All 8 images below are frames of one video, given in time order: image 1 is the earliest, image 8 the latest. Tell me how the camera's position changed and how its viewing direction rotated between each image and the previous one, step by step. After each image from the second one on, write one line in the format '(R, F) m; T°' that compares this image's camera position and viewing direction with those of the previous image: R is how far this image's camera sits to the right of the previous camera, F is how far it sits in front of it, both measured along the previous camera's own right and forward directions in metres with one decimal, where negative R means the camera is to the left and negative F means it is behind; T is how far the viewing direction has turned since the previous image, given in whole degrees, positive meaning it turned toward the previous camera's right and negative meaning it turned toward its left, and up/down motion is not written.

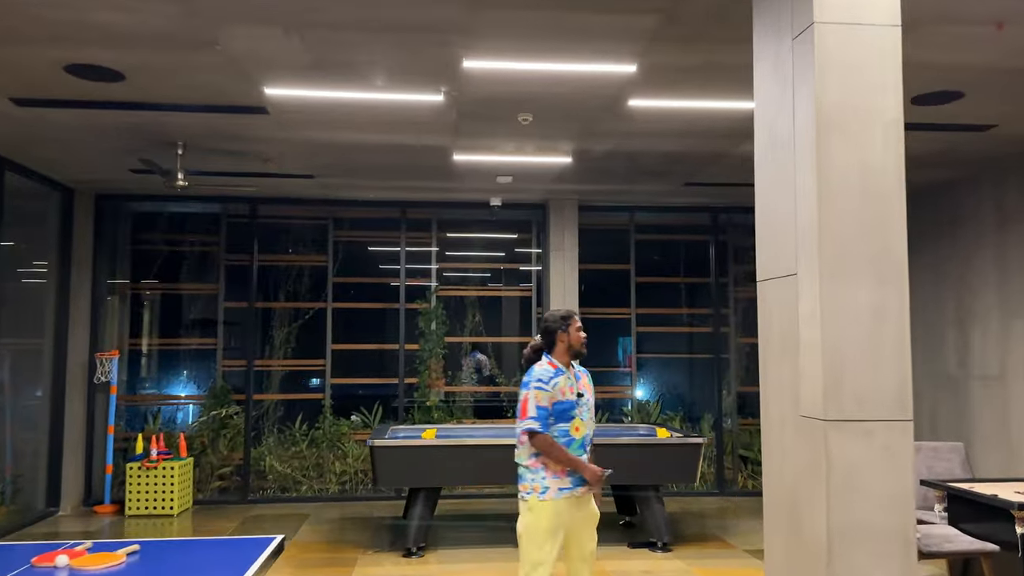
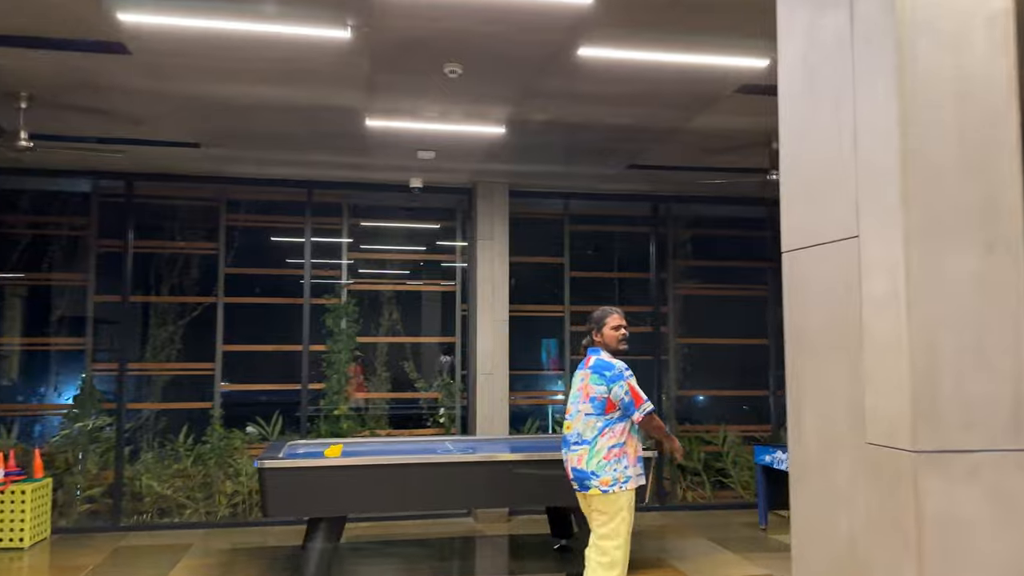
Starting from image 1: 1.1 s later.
(0.0, +0.9) m; +6°
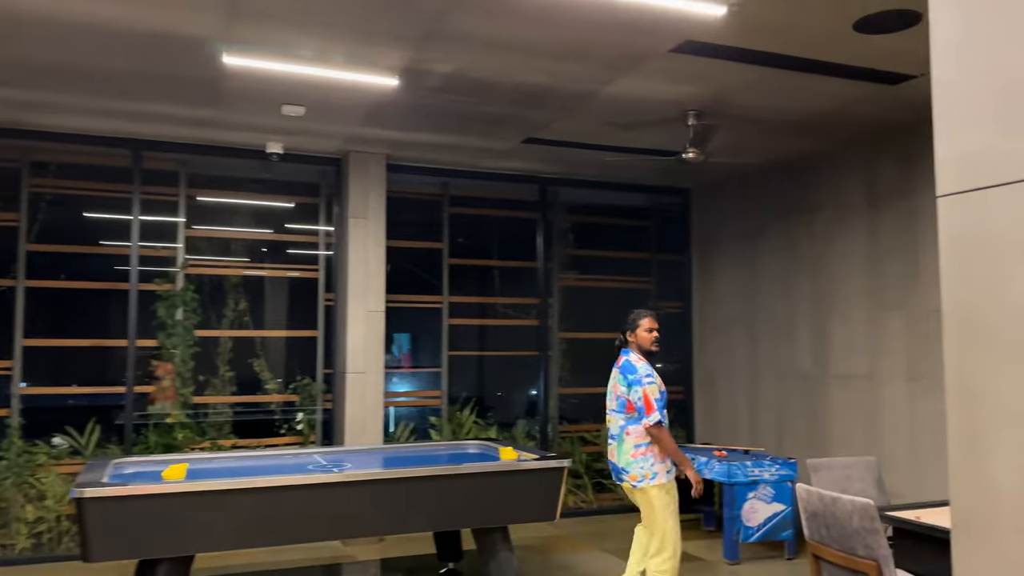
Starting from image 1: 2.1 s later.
(-0.3, +0.8) m; +11°
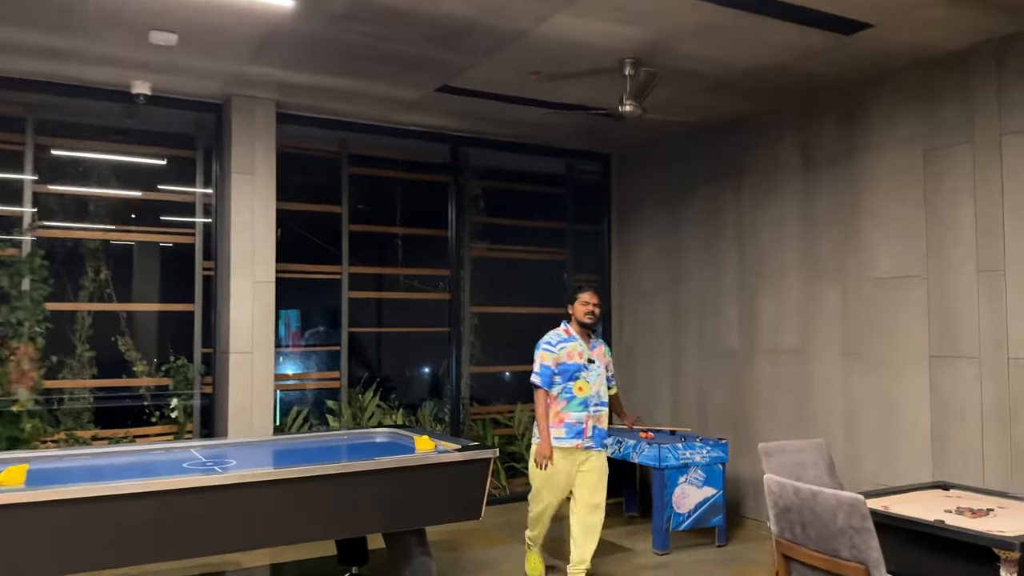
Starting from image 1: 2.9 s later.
(-0.1, +0.6) m; +8°
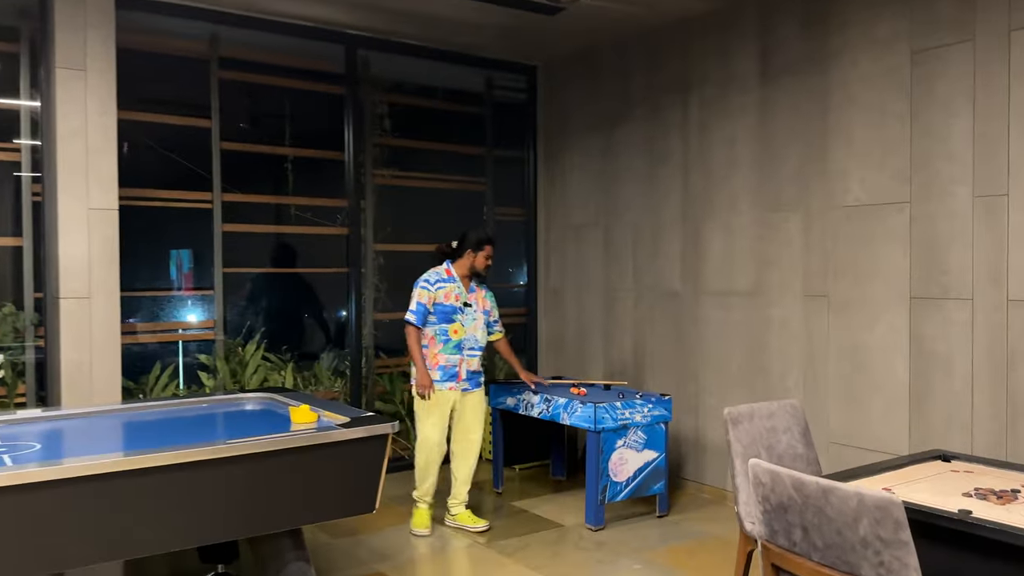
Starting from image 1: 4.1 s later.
(+0.1, +0.9) m; +6°
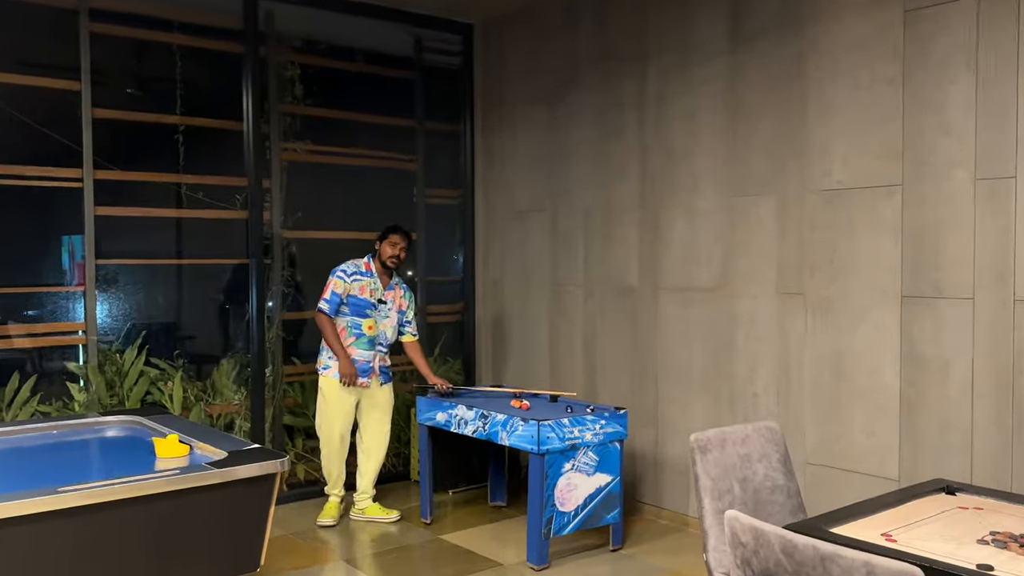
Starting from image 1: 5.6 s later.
(+0.1, +0.7) m; +4°
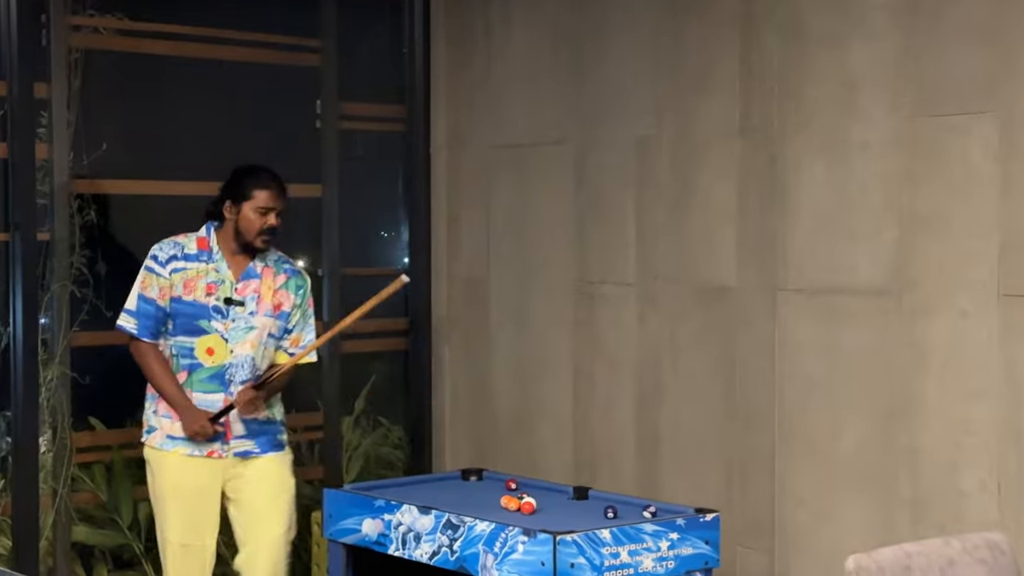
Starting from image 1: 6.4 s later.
(-0.1, +1.9) m; +2°
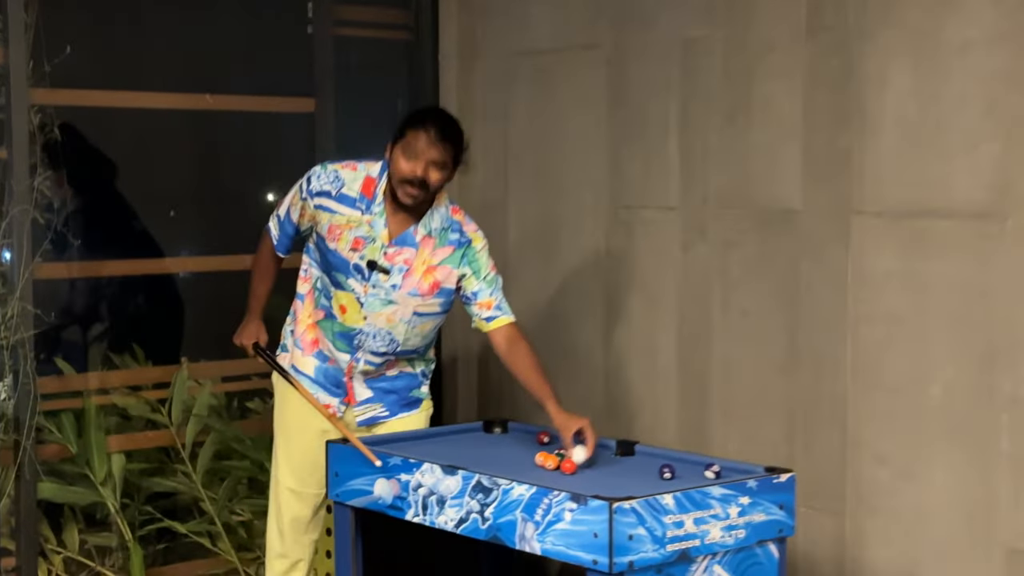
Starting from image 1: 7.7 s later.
(-0.1, +0.3) m; +1°
